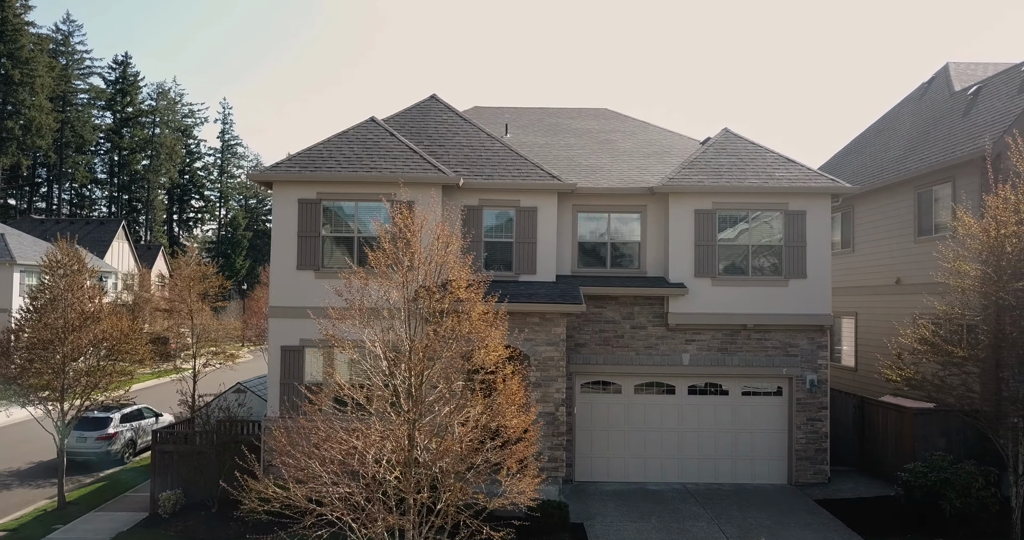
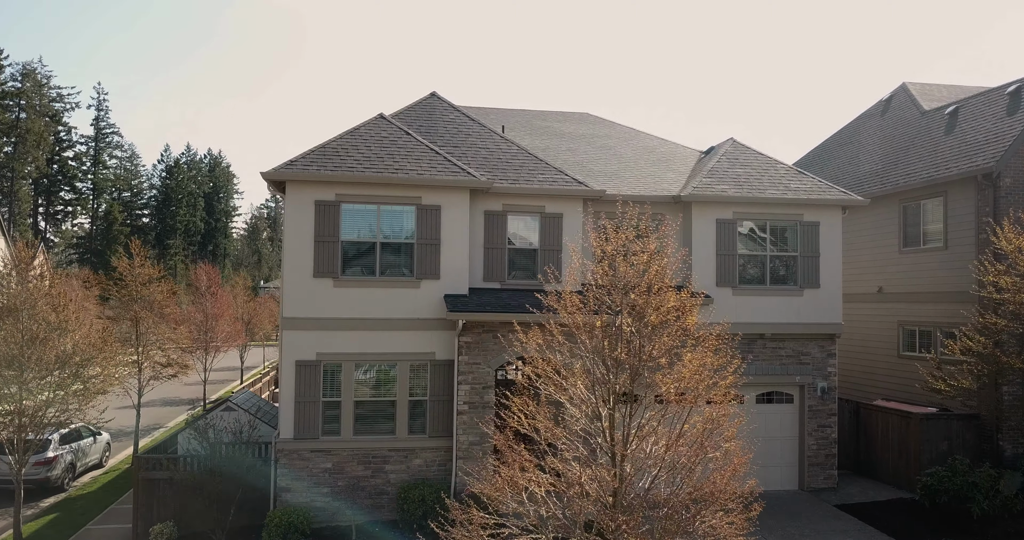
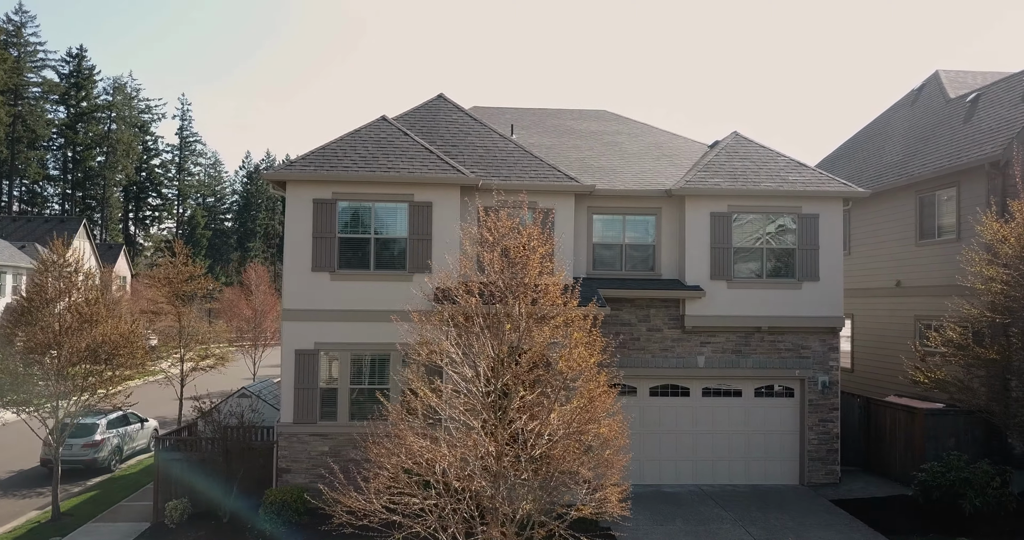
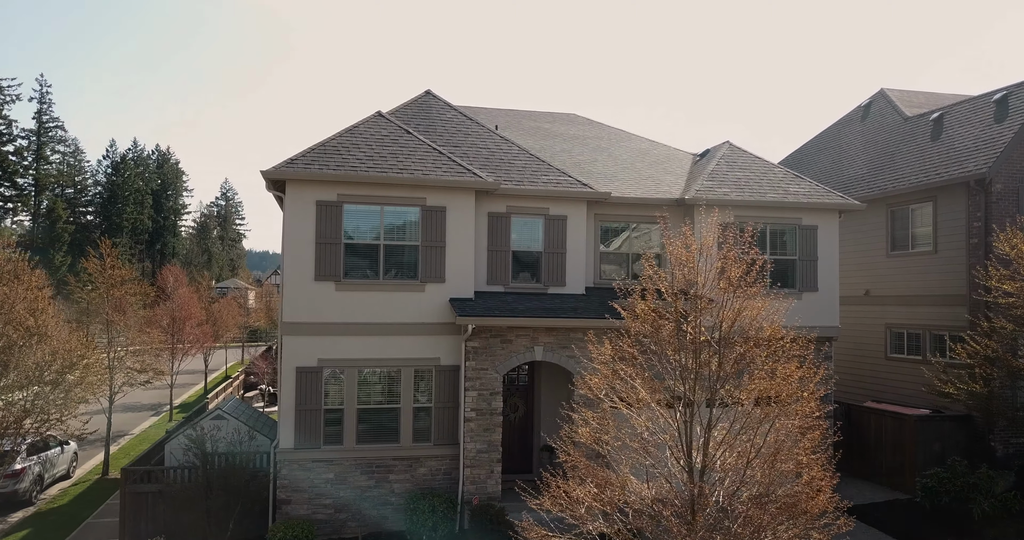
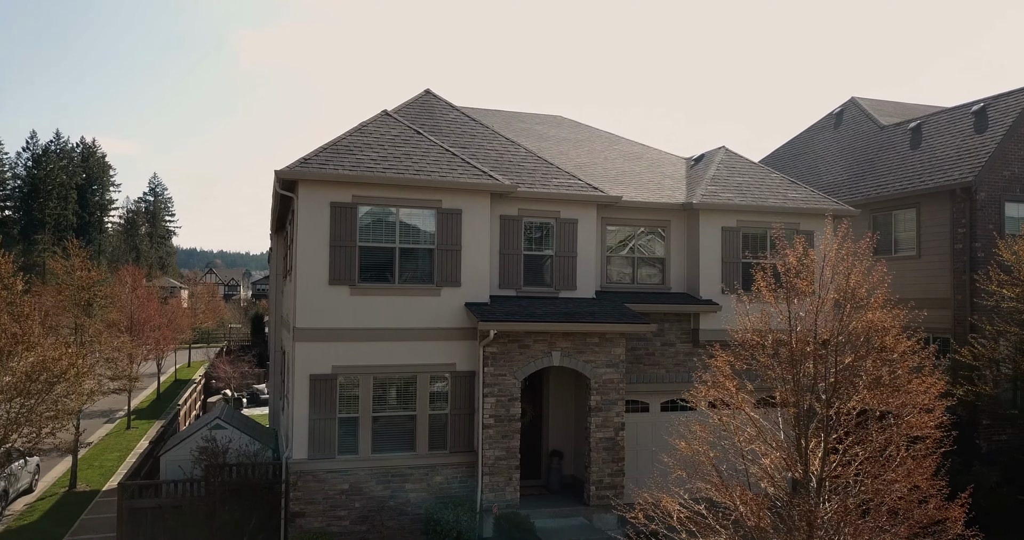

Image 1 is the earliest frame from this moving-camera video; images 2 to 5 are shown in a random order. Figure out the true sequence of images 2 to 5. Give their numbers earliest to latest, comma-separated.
3, 2, 4, 5
